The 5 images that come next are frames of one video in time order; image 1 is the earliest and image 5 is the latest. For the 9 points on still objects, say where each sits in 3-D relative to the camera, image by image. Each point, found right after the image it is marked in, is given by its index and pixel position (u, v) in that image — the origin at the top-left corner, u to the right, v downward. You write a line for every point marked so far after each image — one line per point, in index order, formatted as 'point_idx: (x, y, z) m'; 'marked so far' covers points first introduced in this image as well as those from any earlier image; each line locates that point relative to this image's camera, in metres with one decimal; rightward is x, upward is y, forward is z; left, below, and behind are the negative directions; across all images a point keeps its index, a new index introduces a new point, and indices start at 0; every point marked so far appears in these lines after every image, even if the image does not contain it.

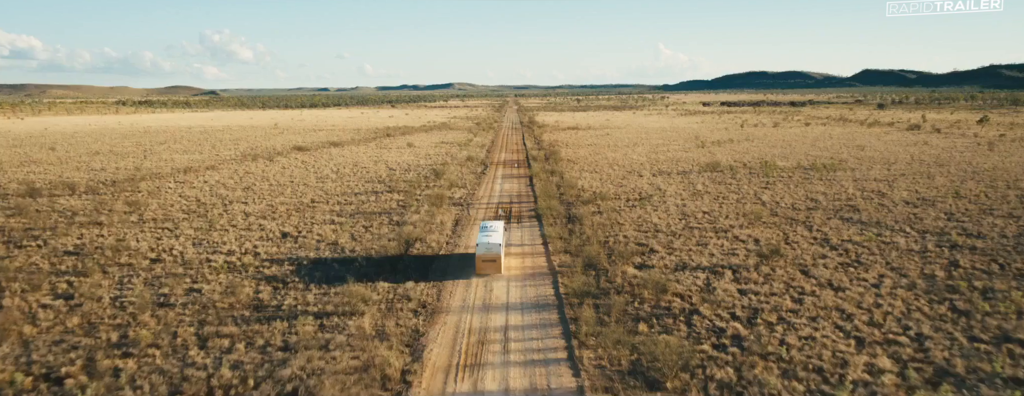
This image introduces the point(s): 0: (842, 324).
0: (+7.2, -2.8, +13.3) m
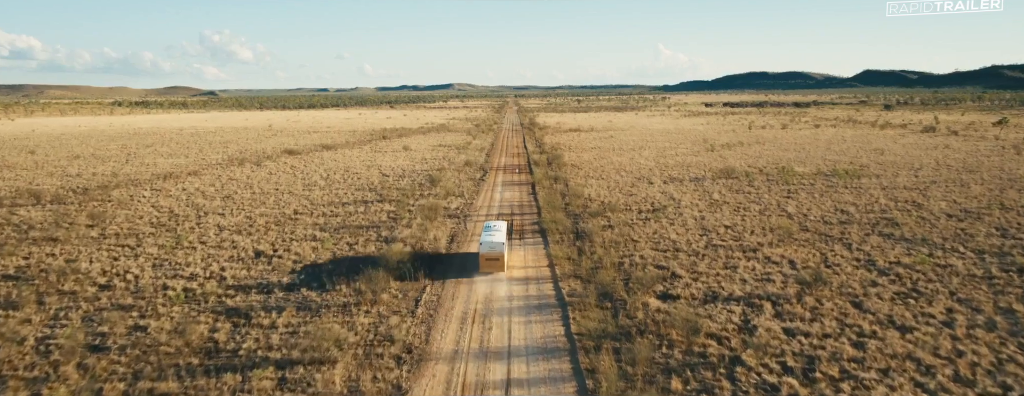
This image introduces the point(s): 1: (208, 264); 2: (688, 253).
0: (+7.3, -3.2, +10.9) m
1: (-9.5, -2.1, +19.1) m
2: (+5.6, -1.7, +19.3) m
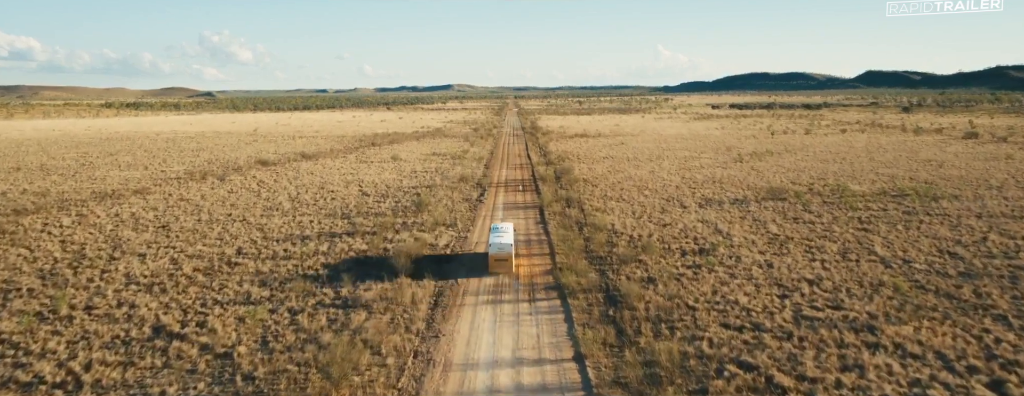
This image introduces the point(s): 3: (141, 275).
0: (+7.5, -4.4, +4.8) m
1: (-9.3, -3.3, +13.0) m
2: (+5.8, -3.0, +13.3) m
3: (-11.3, -2.3, +18.6) m
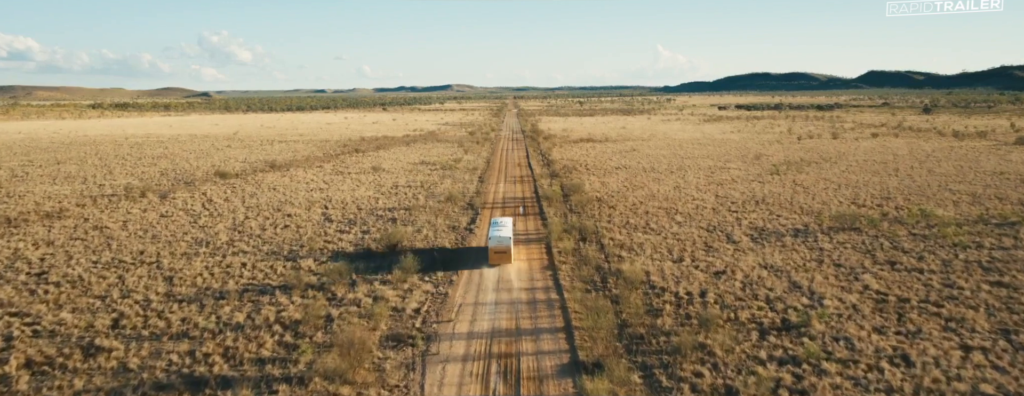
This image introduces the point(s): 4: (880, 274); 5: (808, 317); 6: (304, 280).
0: (+7.5, -5.6, -1.7) m
1: (-9.4, -4.4, +6.5) m
2: (+5.7, -4.1, +6.8) m
3: (-11.3, -3.5, +12.0) m
4: (+10.7, -2.2, +17.9) m
5: (+7.0, -2.8, +14.5) m
6: (-6.1, -2.4, +17.8) m
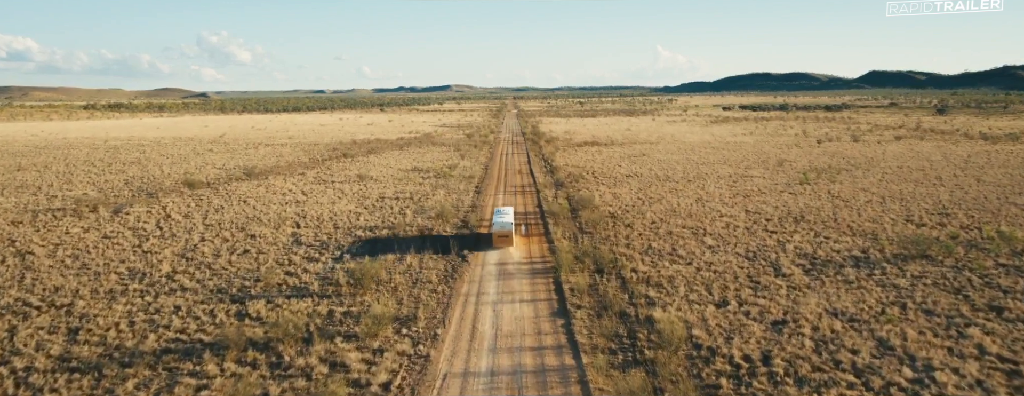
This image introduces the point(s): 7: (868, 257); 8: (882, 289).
0: (+7.5, -6.3, -5.7) m
1: (-9.3, -5.1, +2.4) m
2: (+5.8, -4.8, +2.7) m
3: (-11.3, -4.2, +8.0) m
4: (+10.8, -2.9, +13.8) m
5: (+7.0, -3.4, +10.4) m
6: (-6.1, -3.1, +13.8) m
7: (+11.5, -1.9, +19.6) m
8: (+10.1, -2.5, +16.4) m
